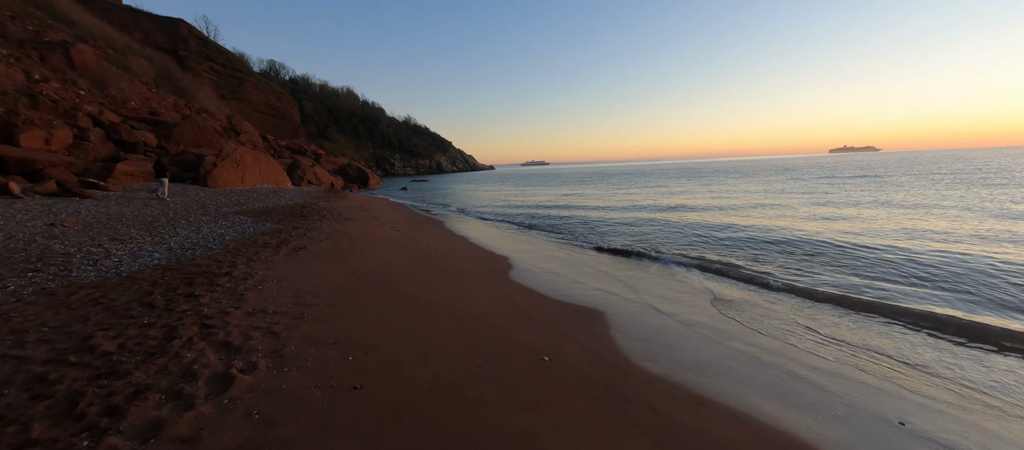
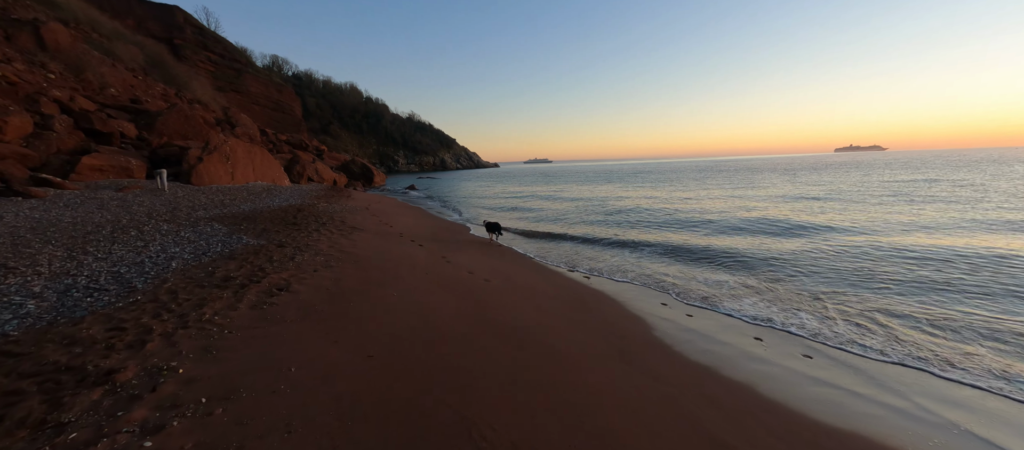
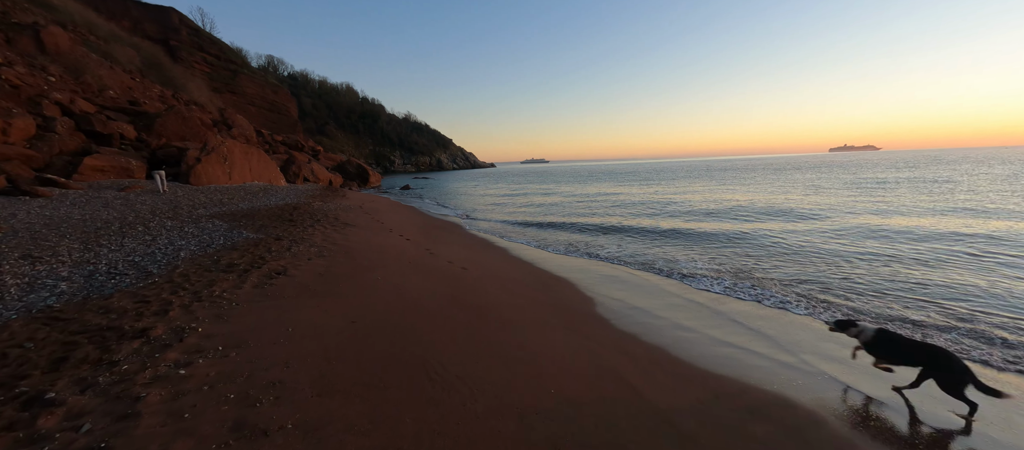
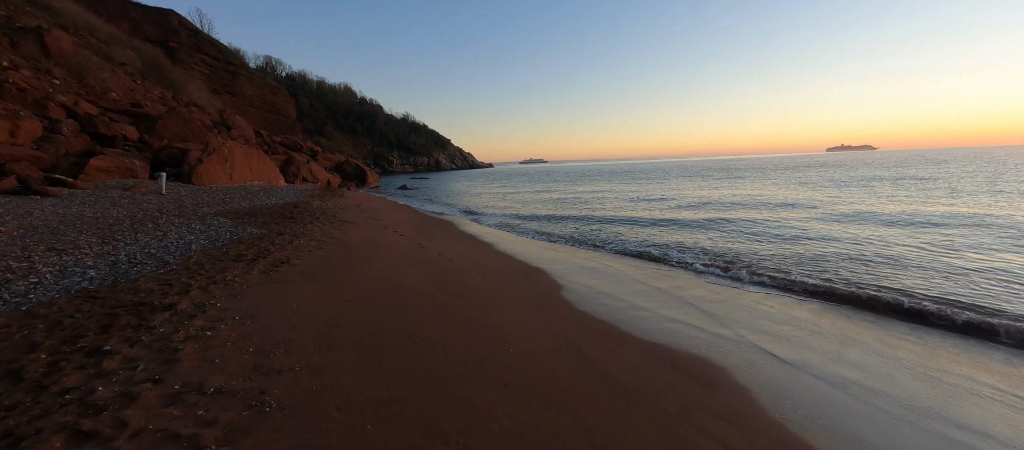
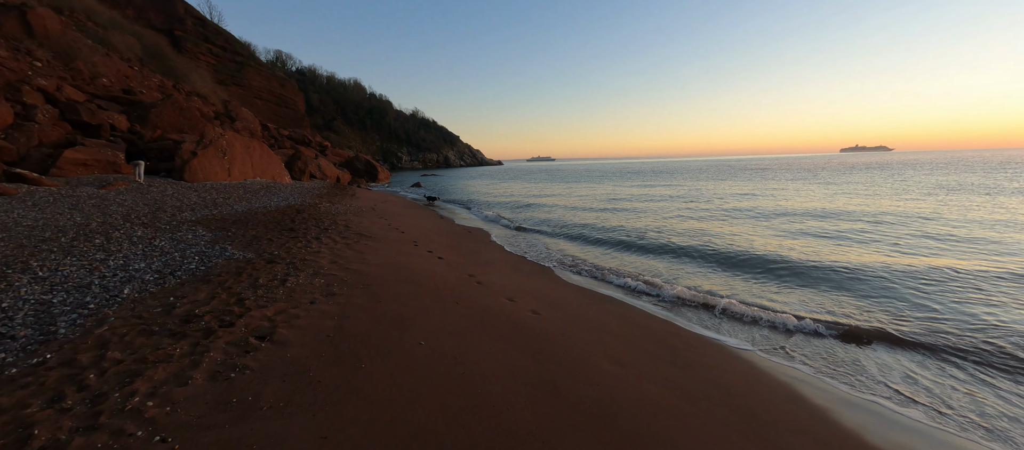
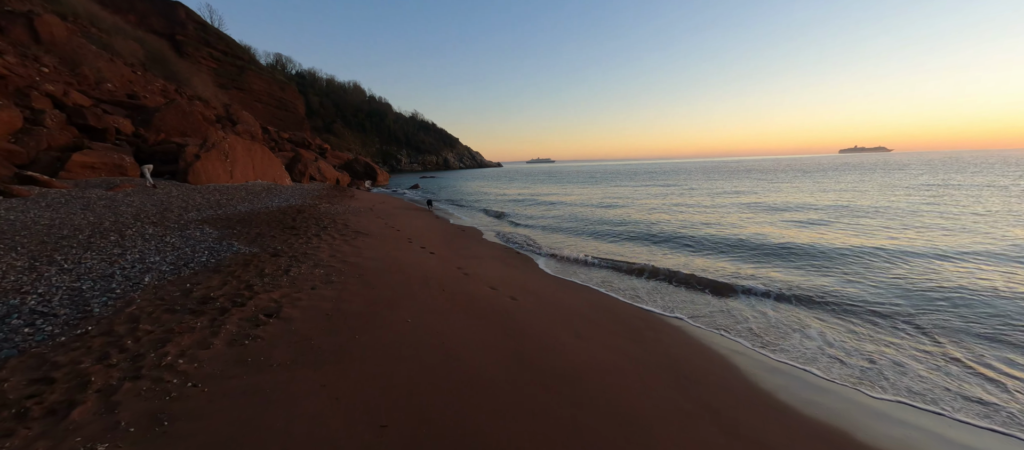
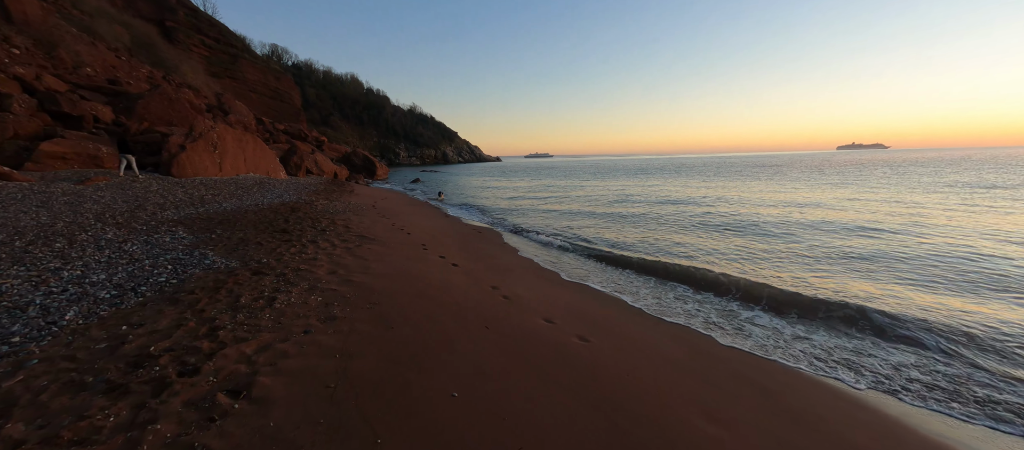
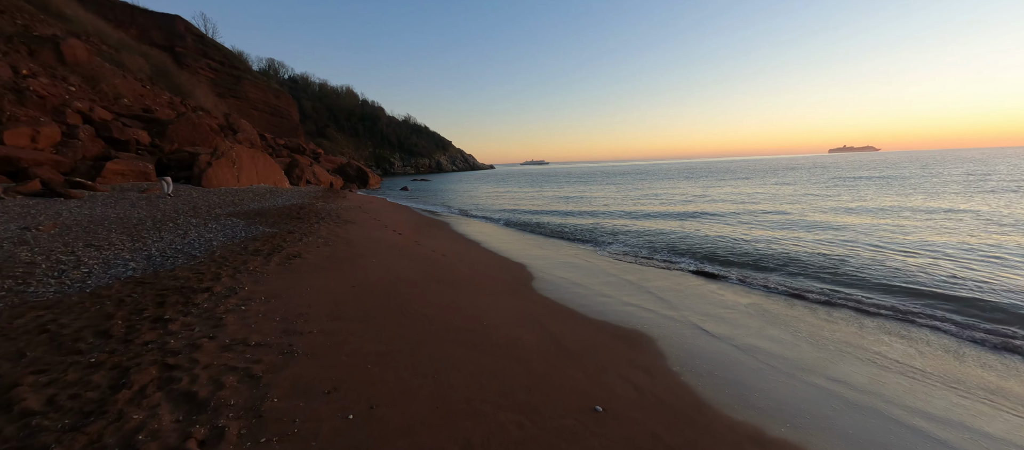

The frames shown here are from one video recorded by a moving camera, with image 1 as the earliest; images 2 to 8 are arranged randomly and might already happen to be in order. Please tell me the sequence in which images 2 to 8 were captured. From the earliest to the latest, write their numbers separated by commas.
8, 4, 3, 2, 6, 5, 7
